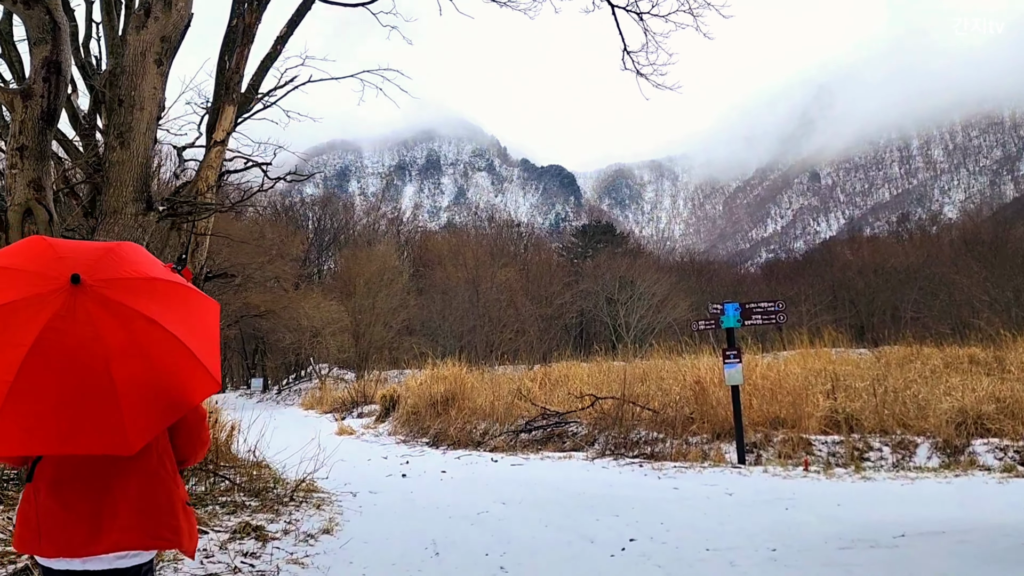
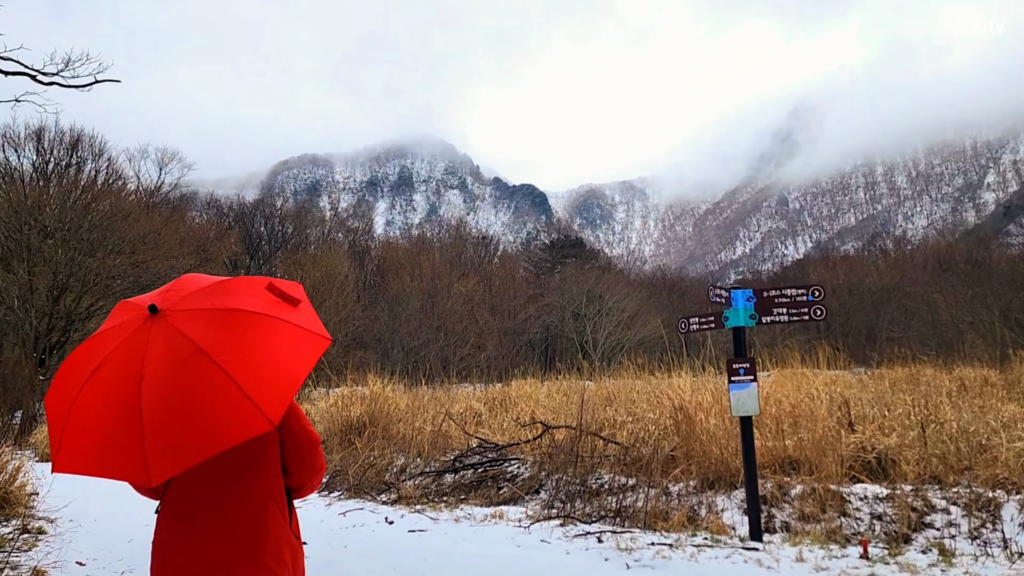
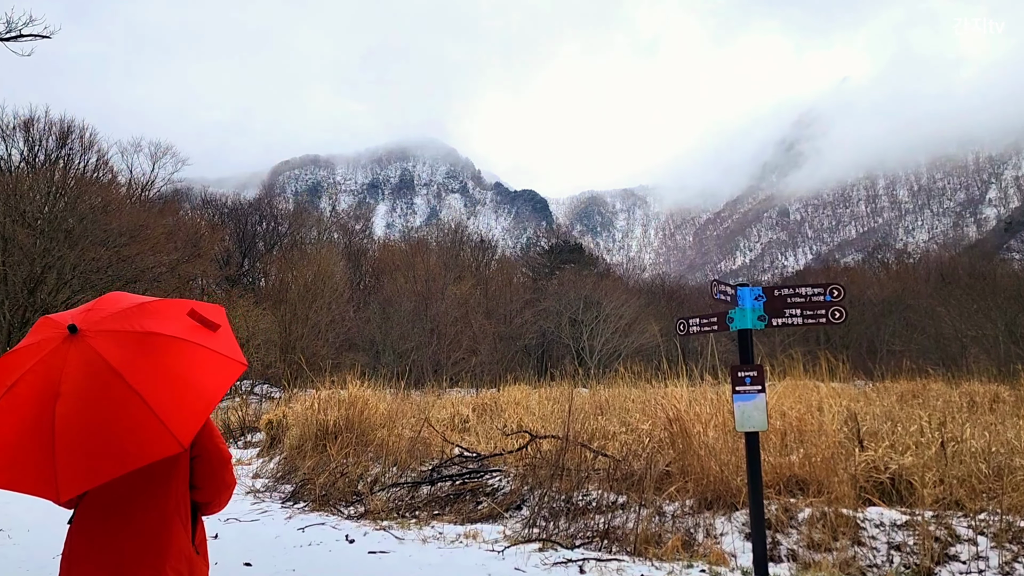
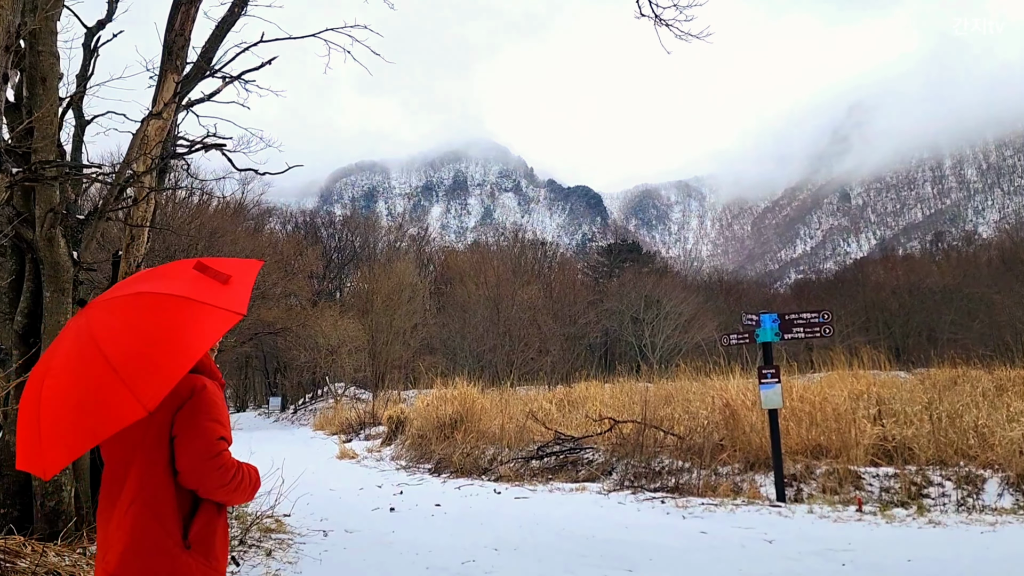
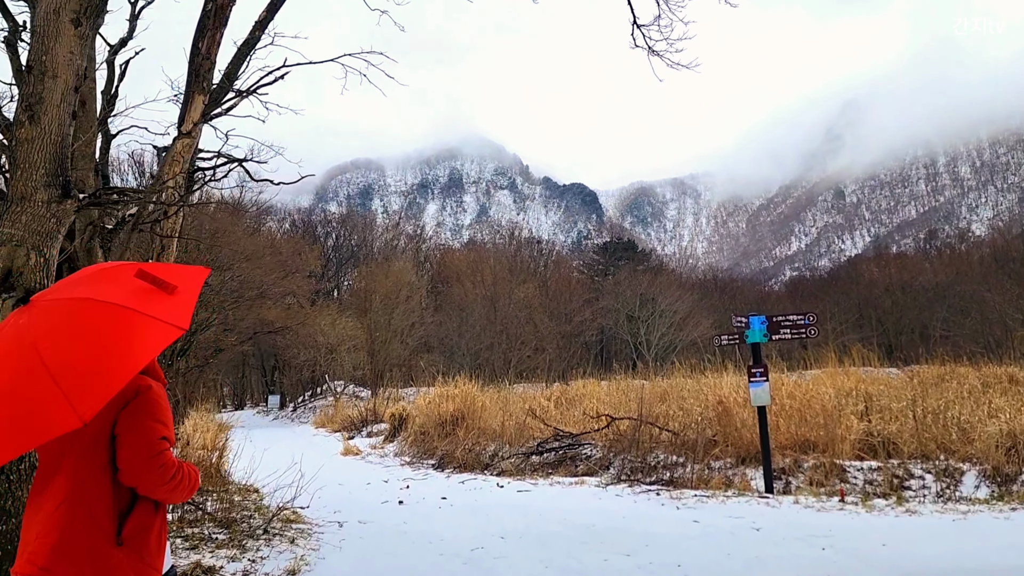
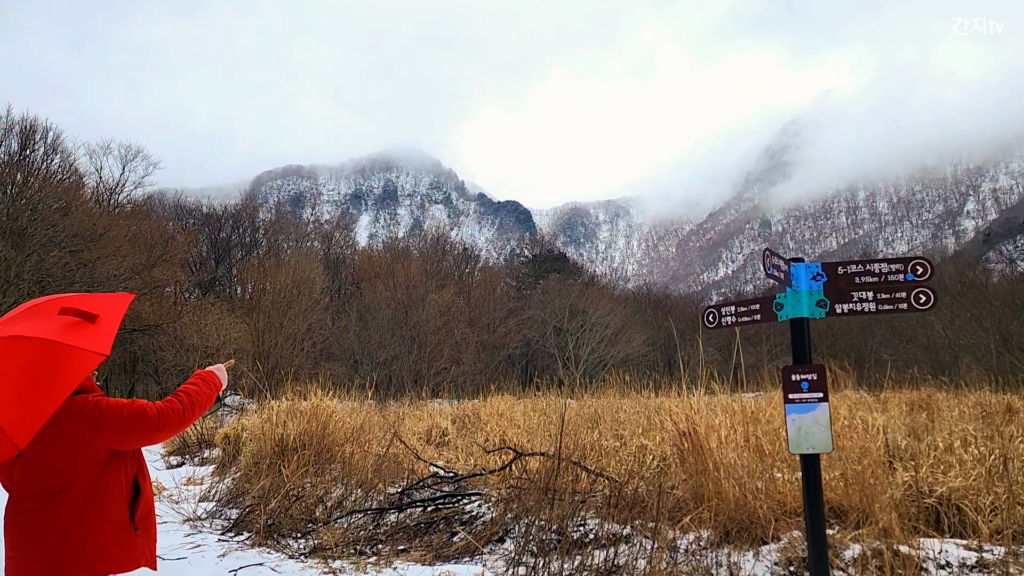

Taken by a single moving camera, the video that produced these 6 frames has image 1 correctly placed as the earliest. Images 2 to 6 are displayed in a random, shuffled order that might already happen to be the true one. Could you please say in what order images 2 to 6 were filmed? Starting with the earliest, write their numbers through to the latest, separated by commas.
5, 4, 2, 3, 6
